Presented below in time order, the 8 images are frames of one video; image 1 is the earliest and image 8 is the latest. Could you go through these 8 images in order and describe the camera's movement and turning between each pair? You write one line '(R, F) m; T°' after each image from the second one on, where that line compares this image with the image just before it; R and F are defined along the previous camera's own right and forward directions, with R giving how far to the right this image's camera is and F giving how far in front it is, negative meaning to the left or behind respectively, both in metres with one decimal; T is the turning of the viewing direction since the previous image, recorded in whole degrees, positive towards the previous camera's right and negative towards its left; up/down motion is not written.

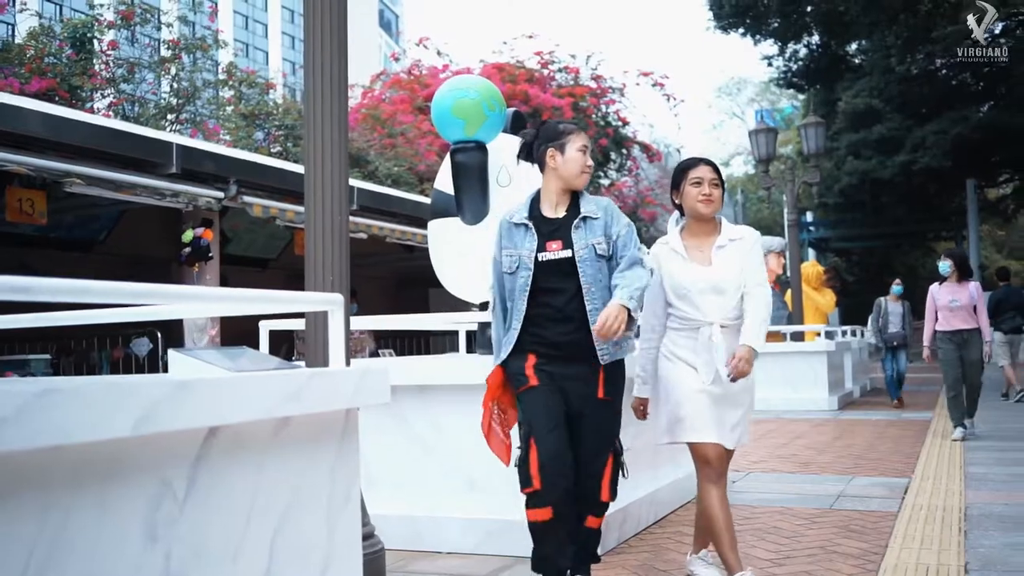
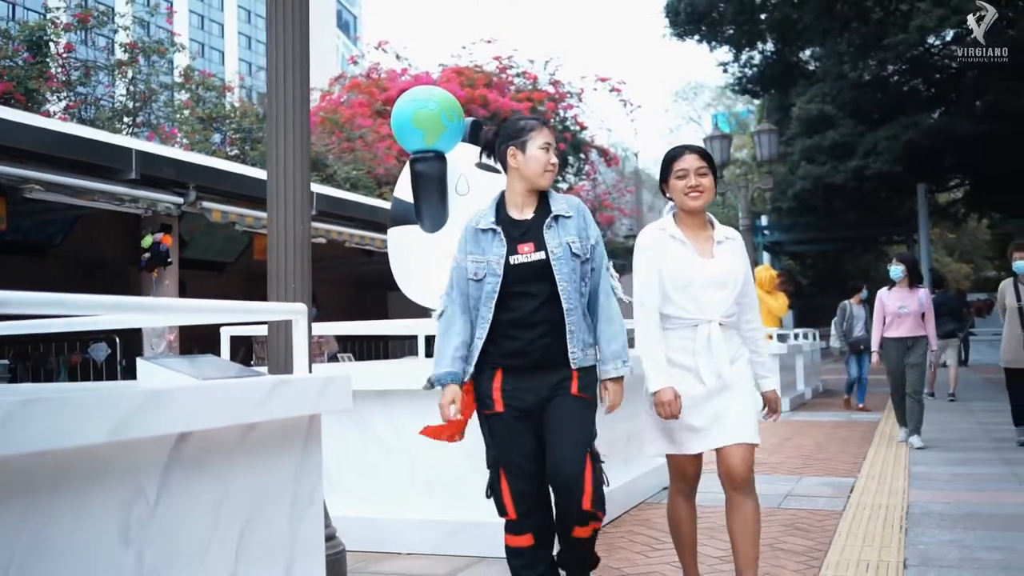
(0.0, -0.1) m; +2°
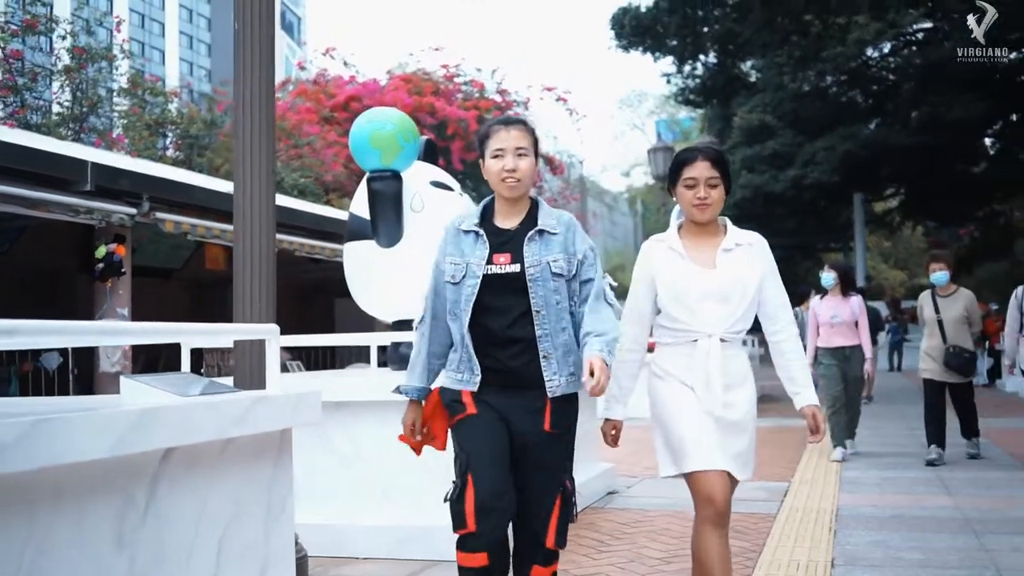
(0.0, -0.2) m; +3°
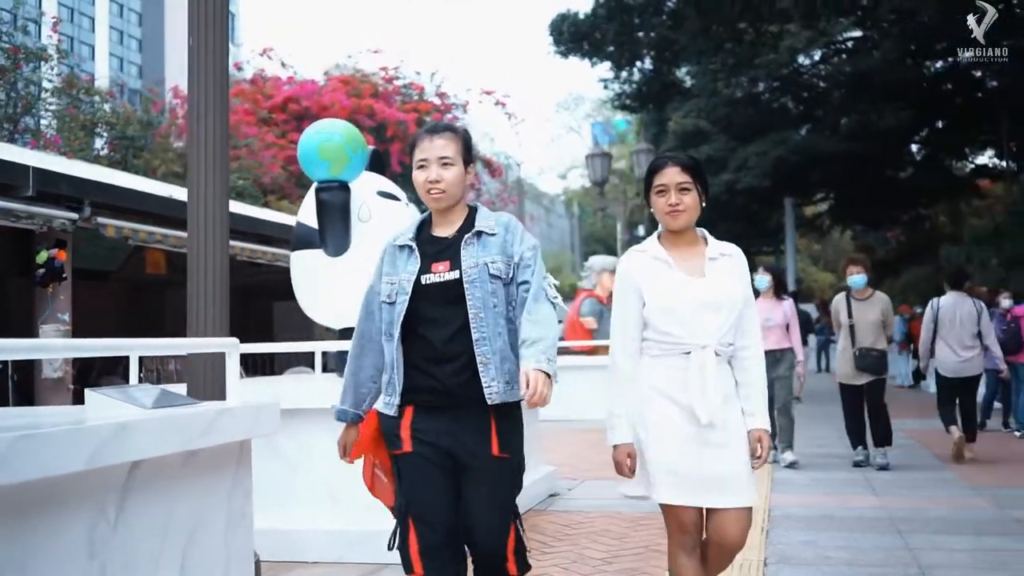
(0.0, -0.1) m; +4°
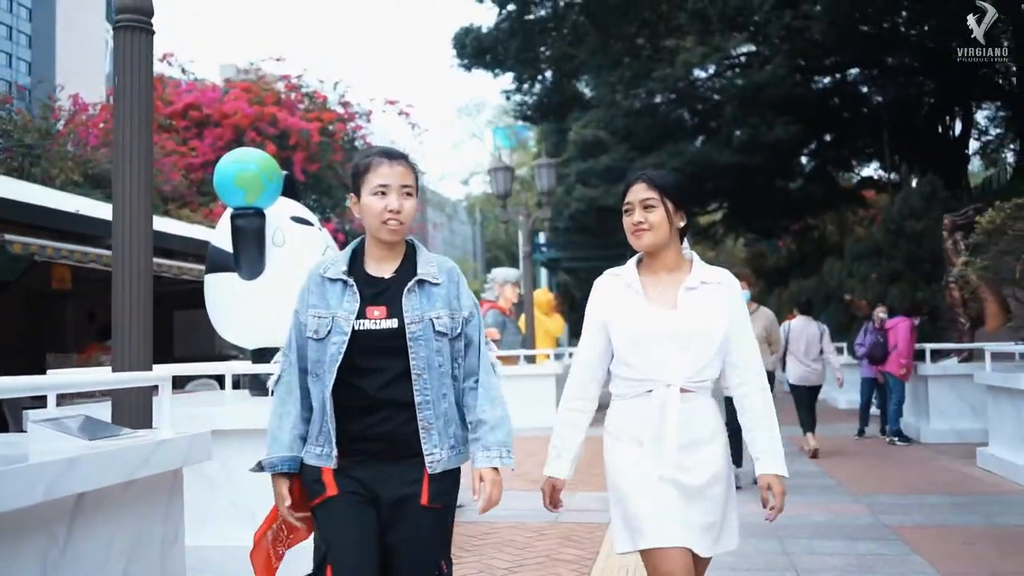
(0.0, -0.3) m; +6°
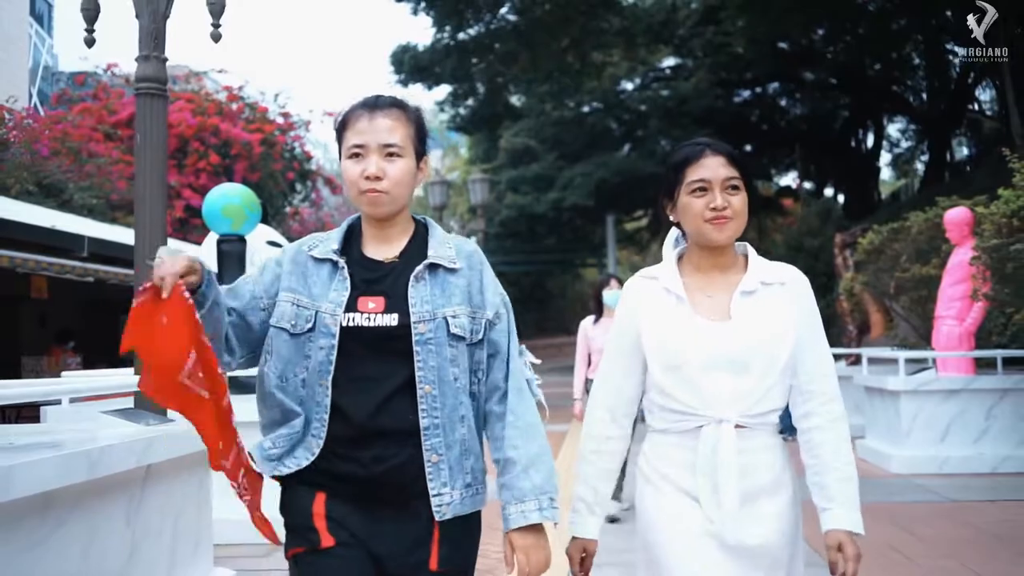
(-0.1, -1.0) m; +4°
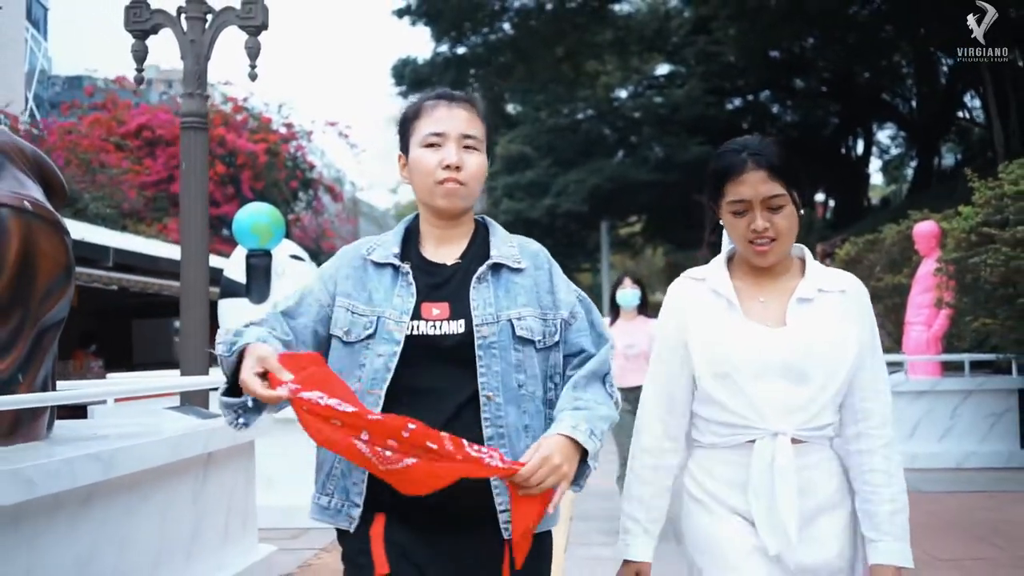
(0.0, -0.6) m; 0°
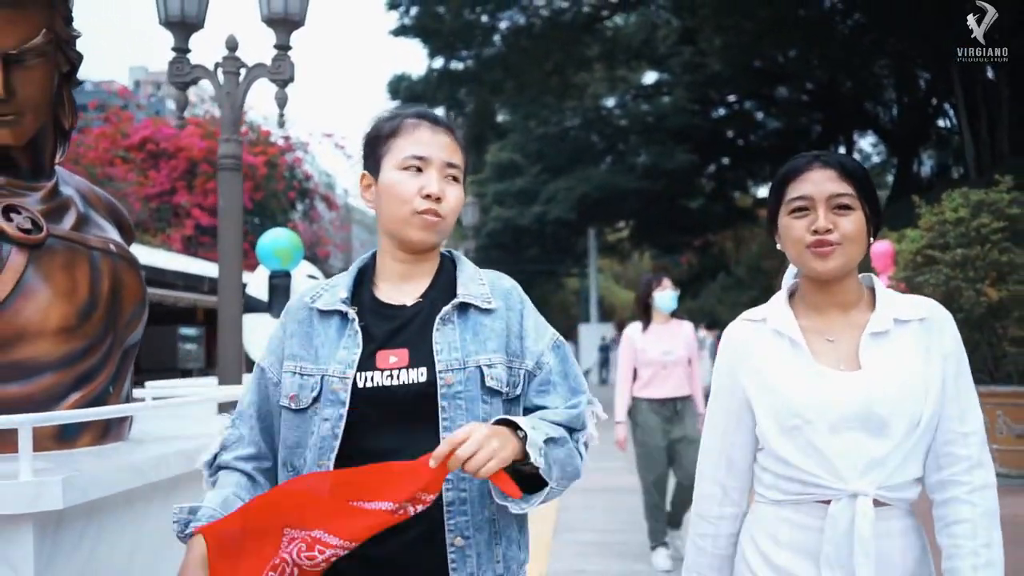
(0.0, -0.9) m; +1°
